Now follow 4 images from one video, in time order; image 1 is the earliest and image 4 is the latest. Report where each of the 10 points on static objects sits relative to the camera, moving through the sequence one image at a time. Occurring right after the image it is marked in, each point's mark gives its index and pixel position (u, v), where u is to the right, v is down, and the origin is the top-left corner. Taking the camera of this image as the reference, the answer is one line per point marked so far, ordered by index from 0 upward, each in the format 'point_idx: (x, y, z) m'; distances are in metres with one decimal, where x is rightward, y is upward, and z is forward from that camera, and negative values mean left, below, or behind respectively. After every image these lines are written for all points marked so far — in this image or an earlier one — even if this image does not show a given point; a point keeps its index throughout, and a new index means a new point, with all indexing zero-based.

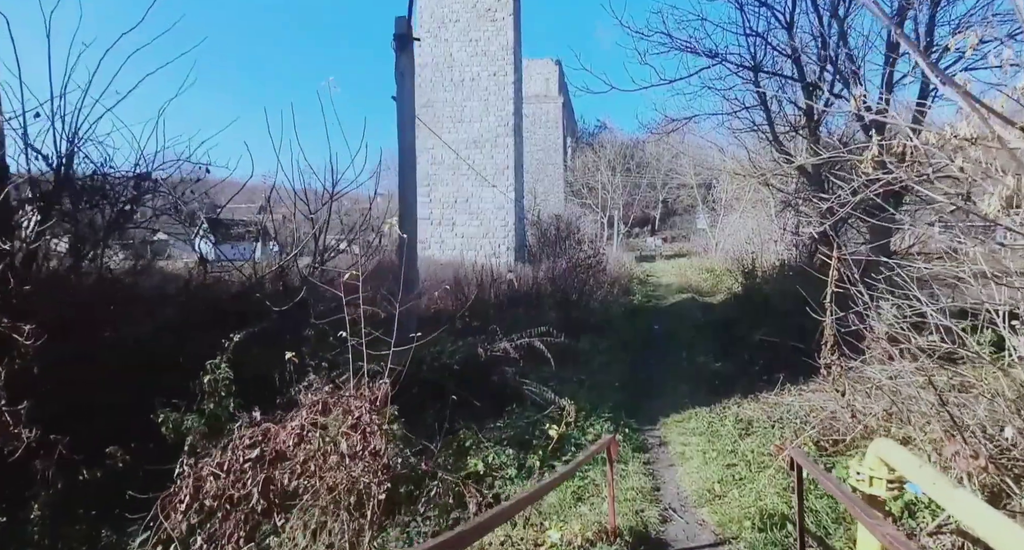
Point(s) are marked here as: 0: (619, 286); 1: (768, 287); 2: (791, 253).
0: (+2.8, -0.3, +15.9) m
1: (+4.8, -0.2, +11.5) m
2: (+6.4, +0.5, +14.0) m
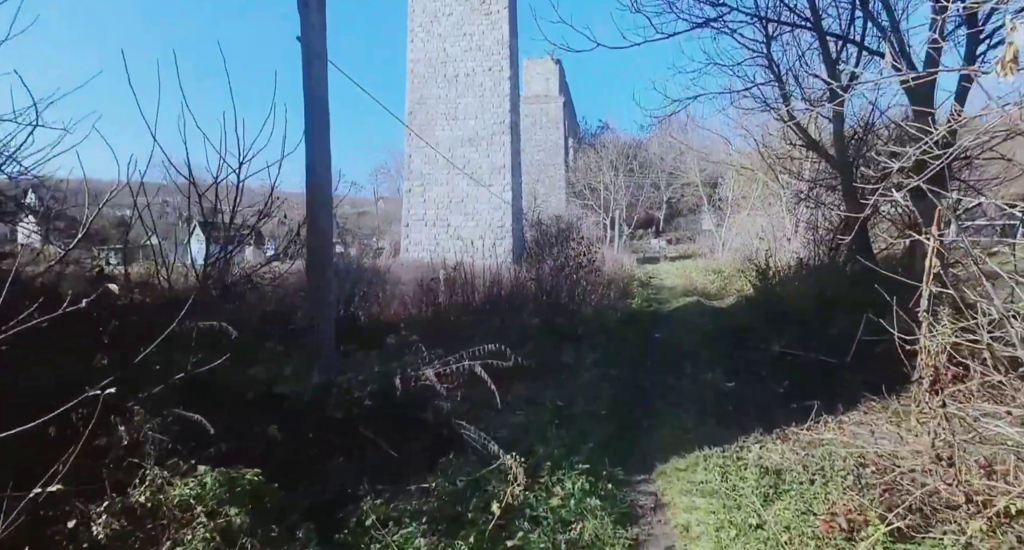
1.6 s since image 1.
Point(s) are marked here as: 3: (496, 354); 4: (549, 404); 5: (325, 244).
0: (+2.4, -0.4, +14.4) m
1: (+4.4, -0.2, +10.0) m
2: (+6.0, +0.5, +12.5) m
3: (-0.2, -0.9, +7.1) m
4: (+0.3, -1.2, +5.6) m
5: (-1.4, +0.2, +4.6) m
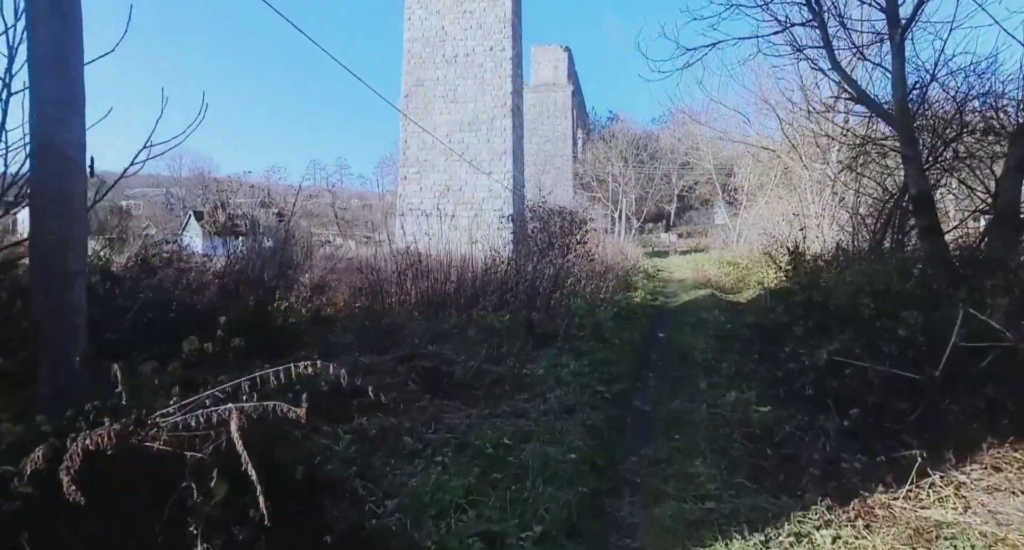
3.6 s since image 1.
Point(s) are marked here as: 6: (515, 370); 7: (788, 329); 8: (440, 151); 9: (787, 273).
0: (+2.1, -0.1, +12.3) m
1: (+4.0, 0.0, +7.9) m
2: (+5.7, +0.7, +10.4) m
3: (-0.6, -0.7, +5.1) m
4: (-0.1, -1.0, +3.6) m
5: (-1.9, +0.4, +2.6) m
6: (0.0, -0.8, +5.4) m
7: (+3.2, -0.6, +7.1) m
8: (-1.7, +3.0, +15.5) m
9: (+4.8, 0.0, +10.7) m
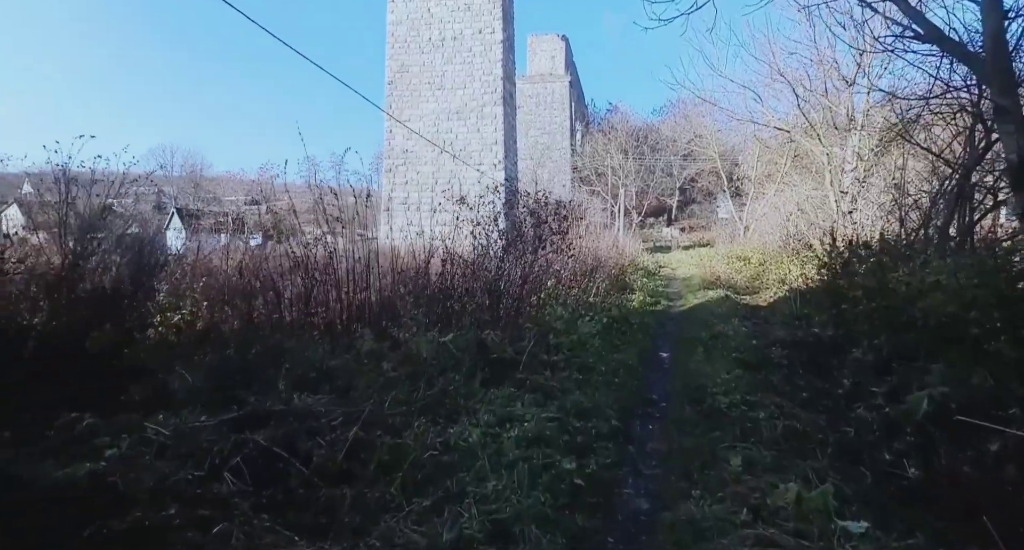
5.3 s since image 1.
0: (+1.7, -0.1, +10.2) m
1: (+3.6, 0.0, +5.9) m
2: (+5.2, +0.7, +8.3) m
3: (-1.1, -0.8, +3.1) m
4: (-0.6, -1.0, +1.5) m
5: (-2.4, +0.4, +0.6) m
6: (-0.5, -0.9, +3.3) m
7: (+2.7, -0.6, +5.1) m
8: (-2.1, +3.0, +13.4) m
9: (+4.3, +0.1, +8.7) m
